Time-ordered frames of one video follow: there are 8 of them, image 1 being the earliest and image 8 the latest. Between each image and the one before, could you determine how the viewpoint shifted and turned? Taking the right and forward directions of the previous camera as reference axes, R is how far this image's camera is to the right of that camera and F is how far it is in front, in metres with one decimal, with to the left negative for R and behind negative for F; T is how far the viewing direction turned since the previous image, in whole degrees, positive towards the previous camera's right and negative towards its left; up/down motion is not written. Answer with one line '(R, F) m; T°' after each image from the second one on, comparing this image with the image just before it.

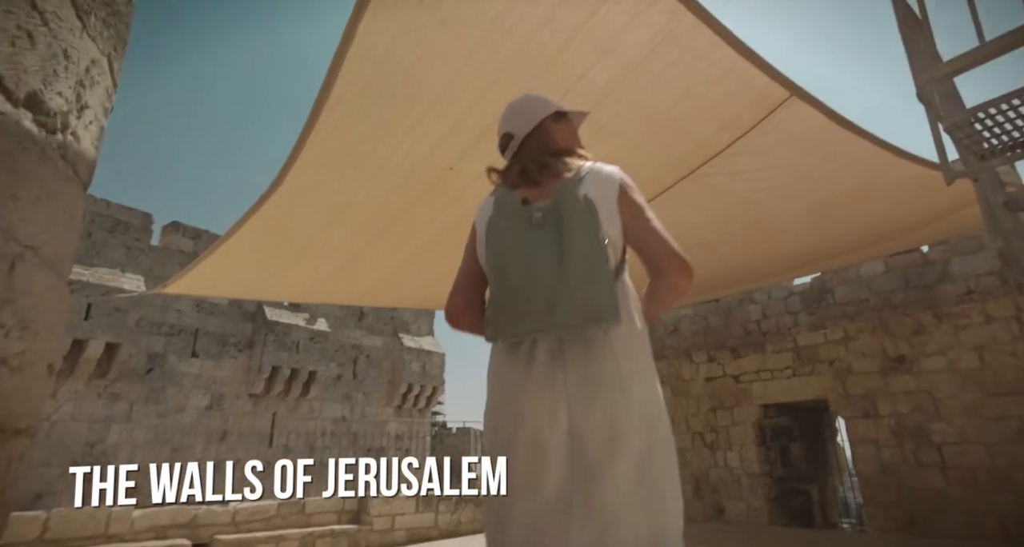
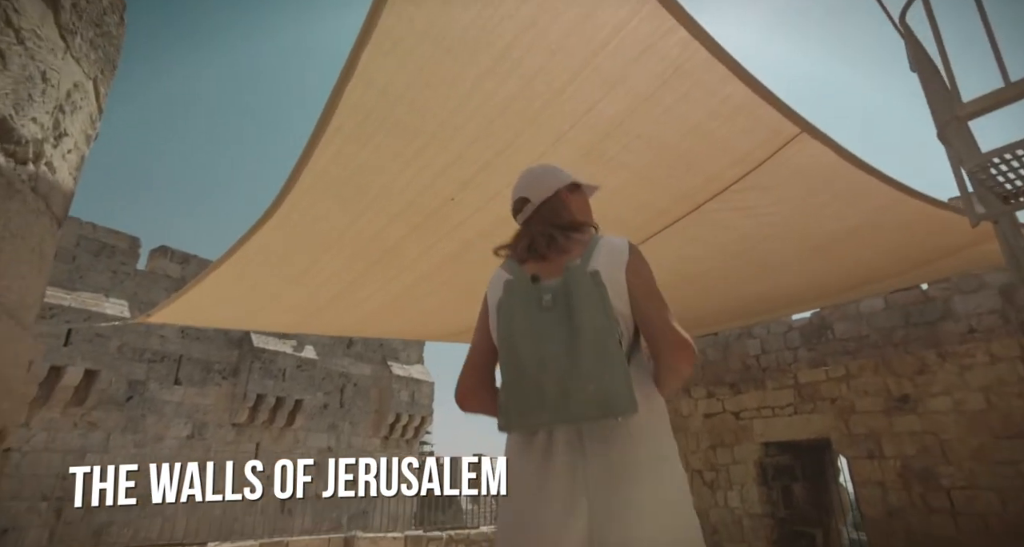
(-0.1, +0.1) m; +1°
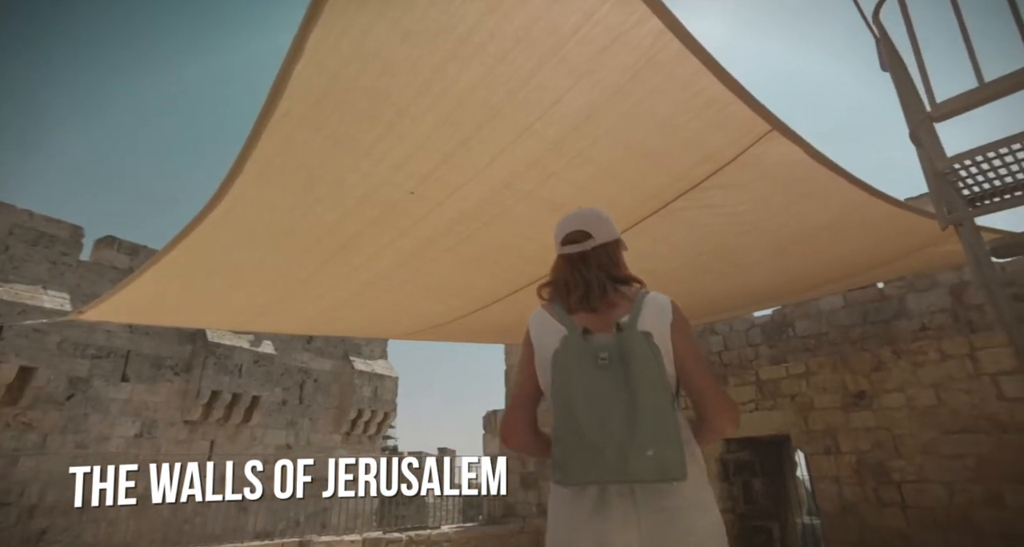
(0.0, +0.1) m; +3°
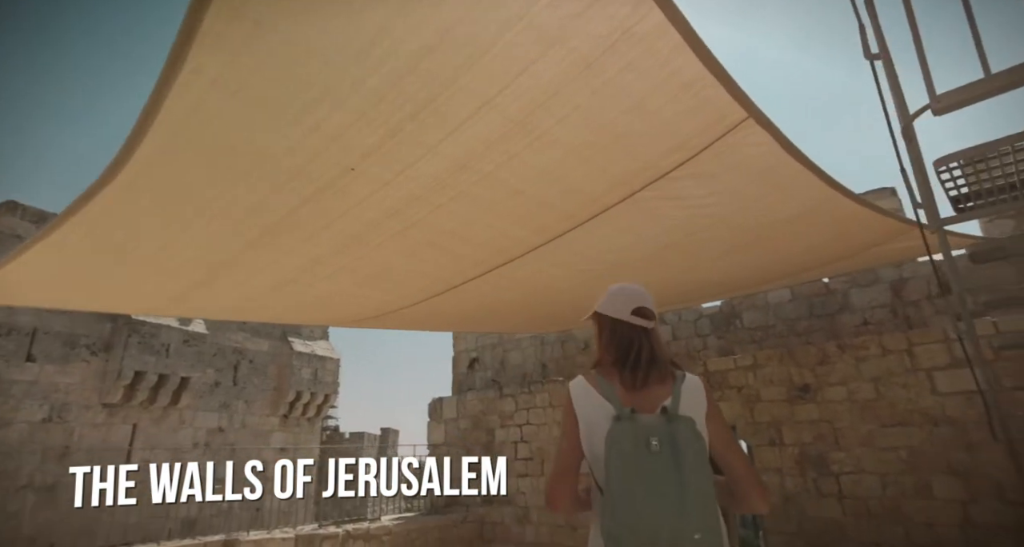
(0.0, +0.2) m; +5°
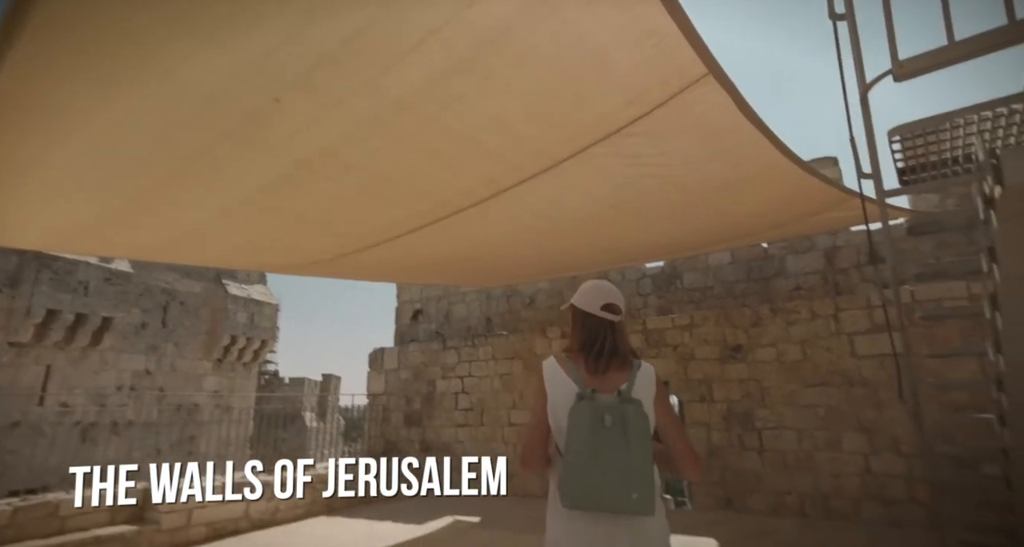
(0.0, +0.1) m; +5°
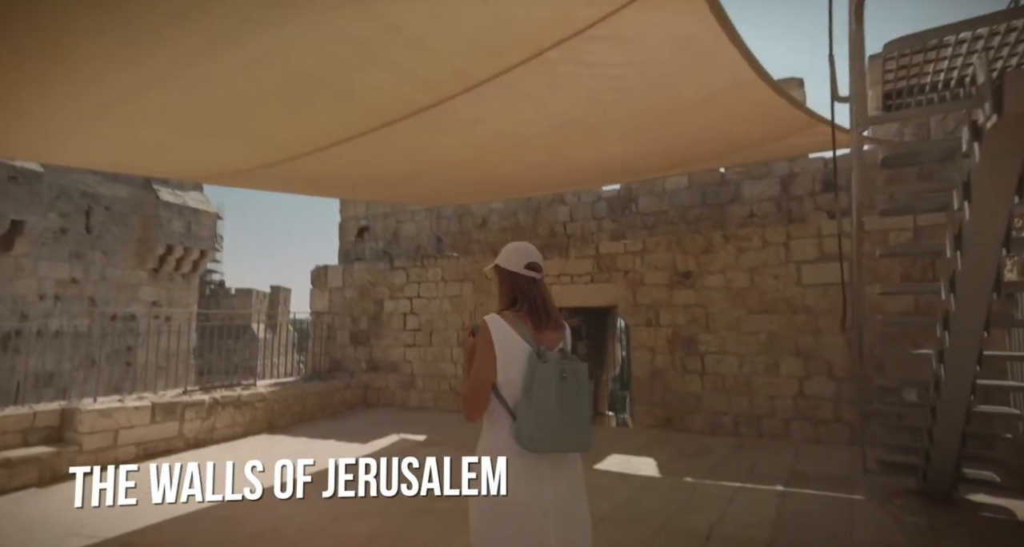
(0.0, +0.2) m; +5°
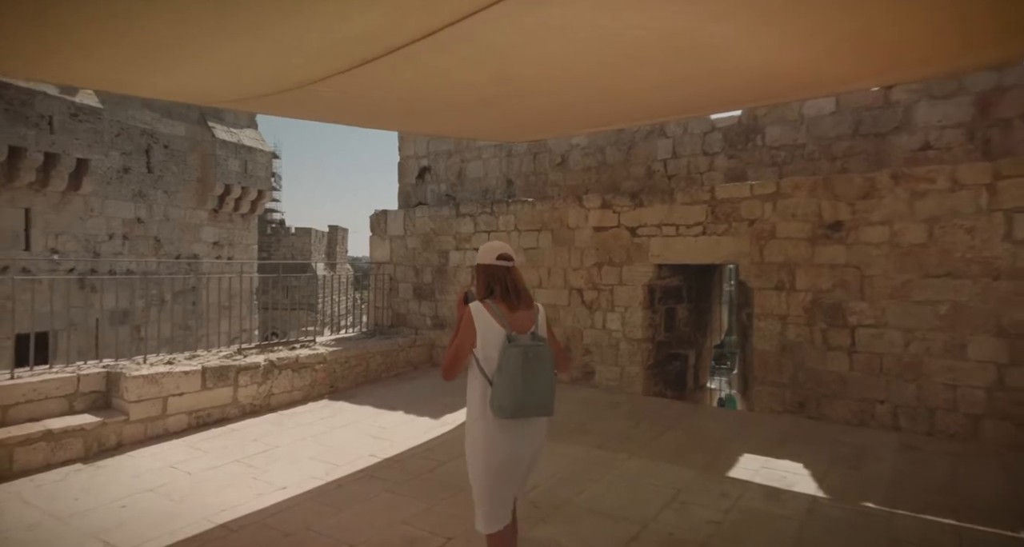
(-0.4, +1.0) m; -5°
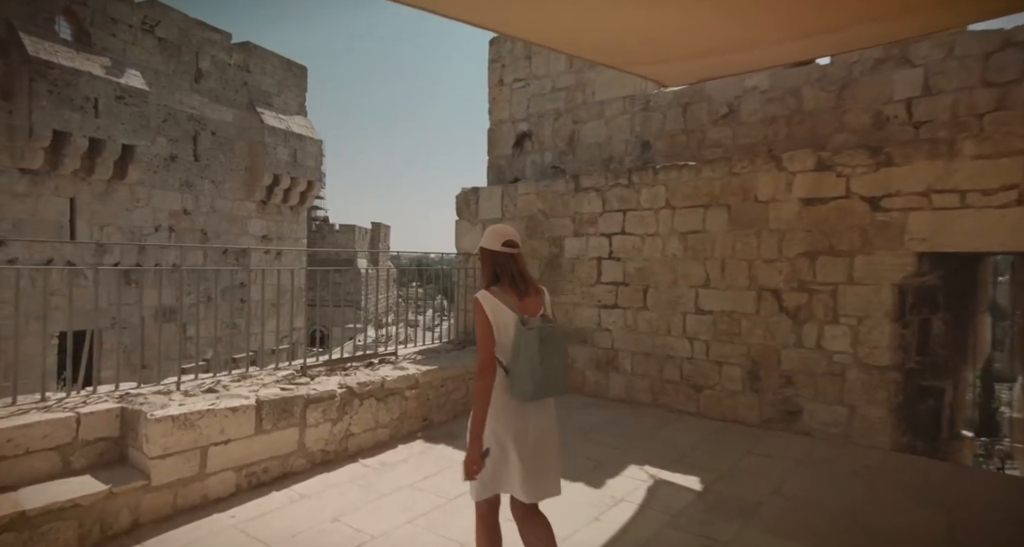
(-0.9, +1.7) m; -4°
